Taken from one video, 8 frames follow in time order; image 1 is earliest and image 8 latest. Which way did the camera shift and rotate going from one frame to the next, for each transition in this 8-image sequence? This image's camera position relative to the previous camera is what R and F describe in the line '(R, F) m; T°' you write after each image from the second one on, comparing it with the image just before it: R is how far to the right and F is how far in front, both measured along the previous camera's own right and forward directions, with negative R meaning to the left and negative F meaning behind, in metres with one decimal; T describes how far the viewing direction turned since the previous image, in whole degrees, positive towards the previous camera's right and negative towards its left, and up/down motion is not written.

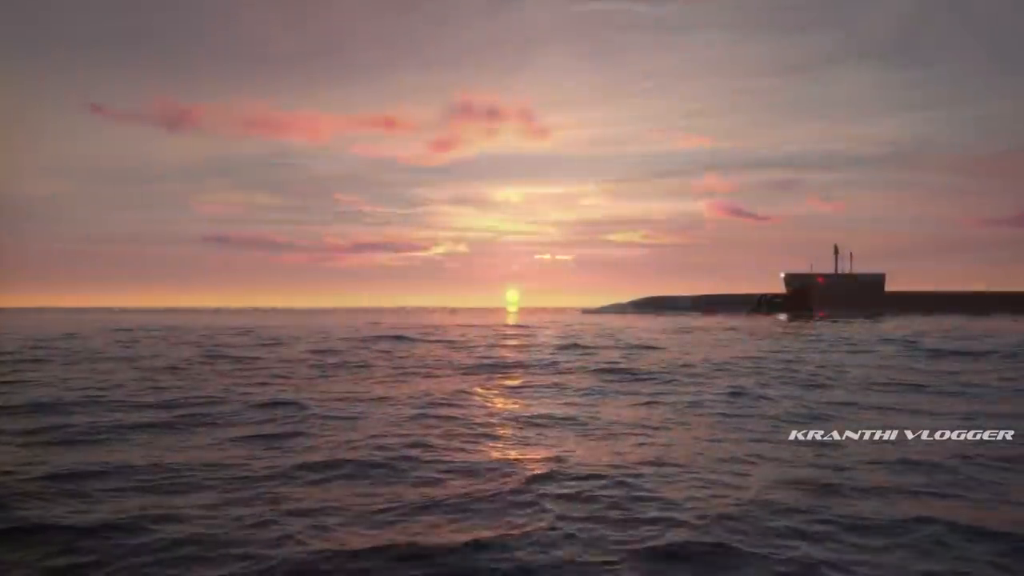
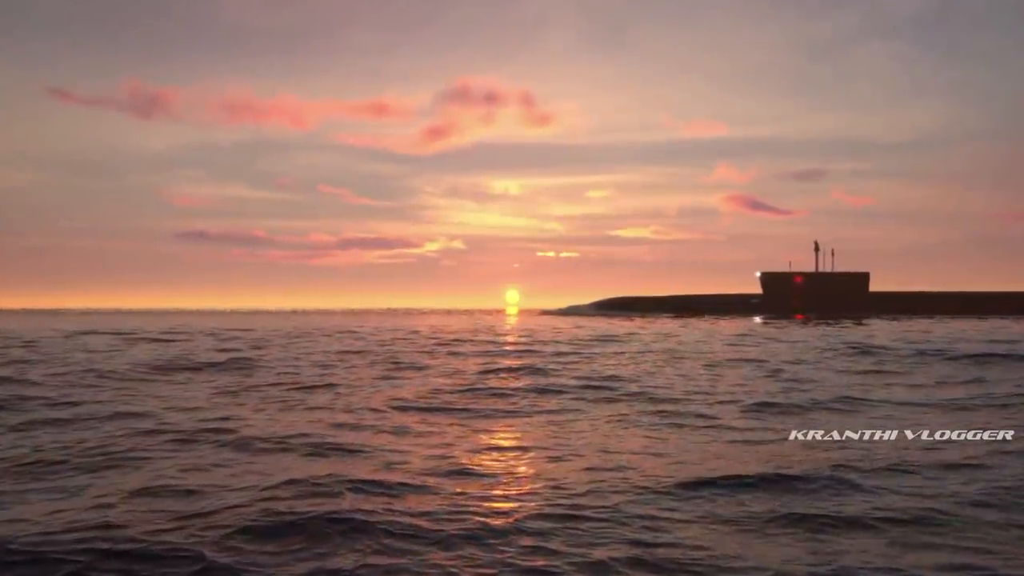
(0.0, +2.6) m; 0°
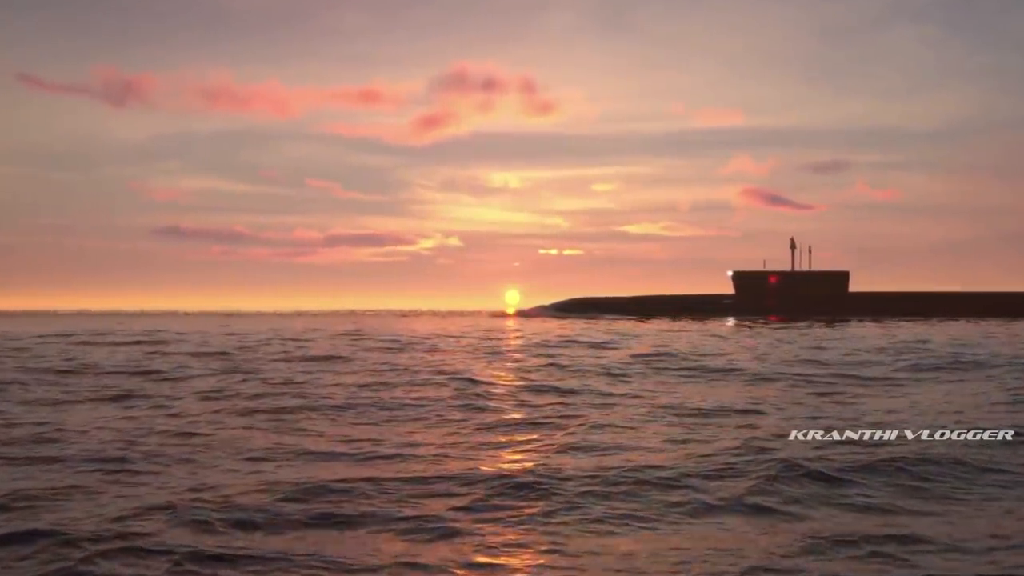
(0.0, +2.1) m; 0°
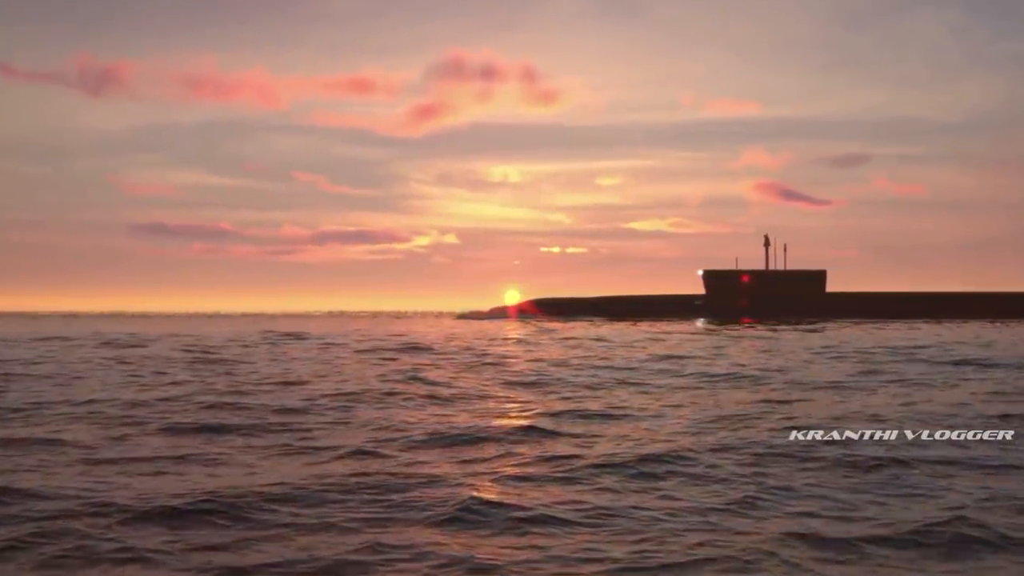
(-0.1, +1.7) m; 0°
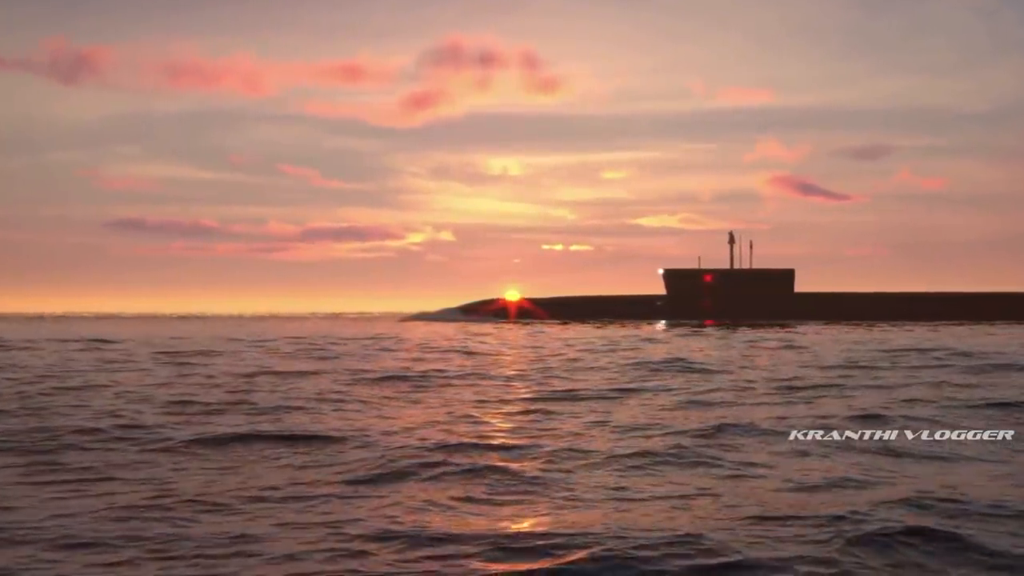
(0.0, +1.7) m; 0°
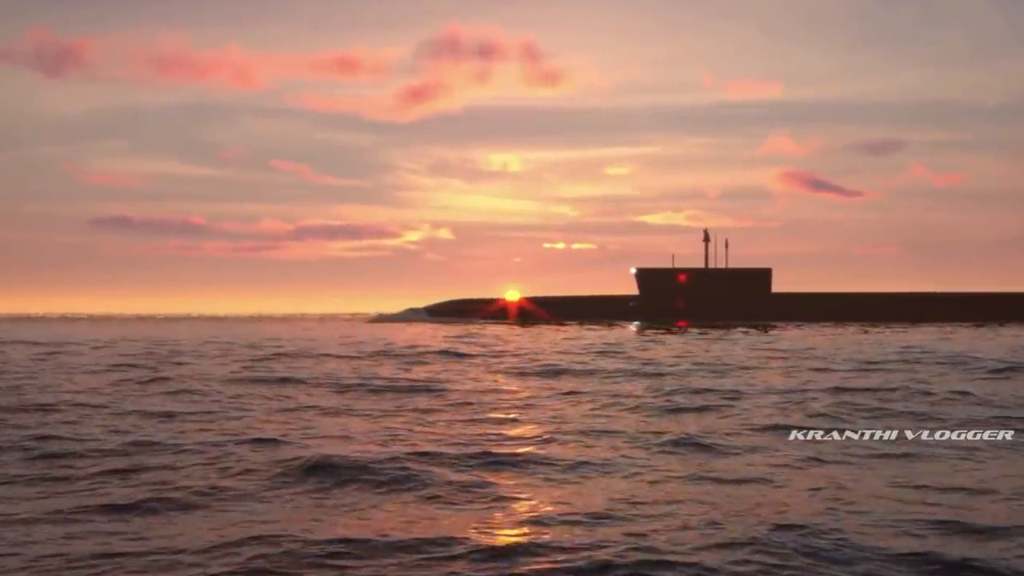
(-0.1, +0.9) m; 0°
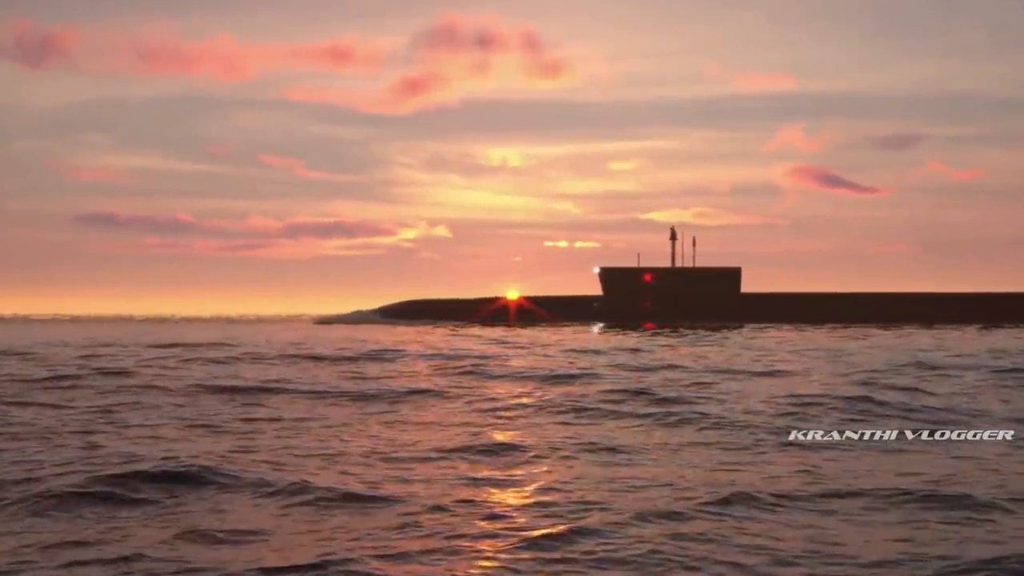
(-0.1, +1.1) m; 0°
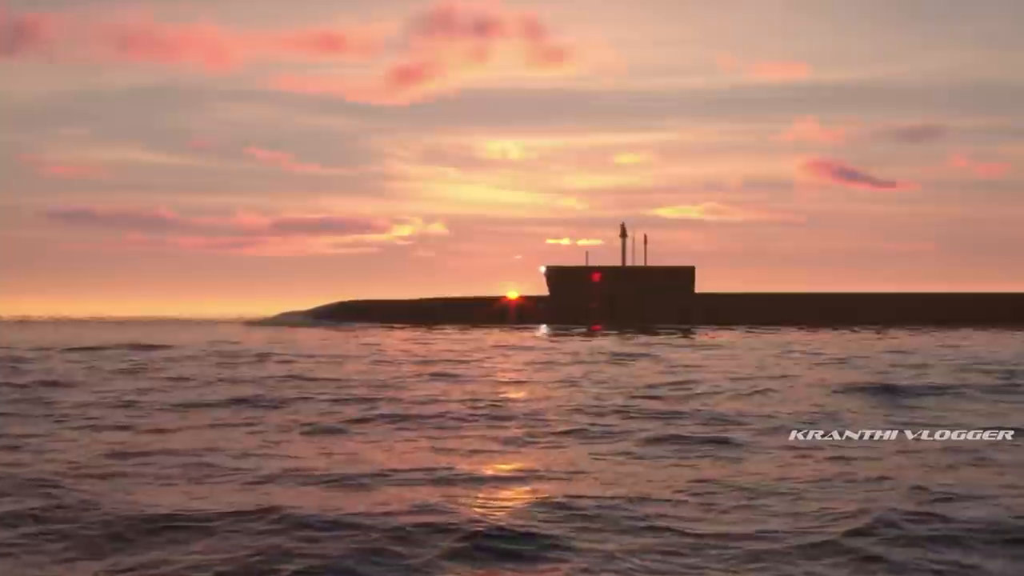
(-0.3, +1.3) m; +1°
